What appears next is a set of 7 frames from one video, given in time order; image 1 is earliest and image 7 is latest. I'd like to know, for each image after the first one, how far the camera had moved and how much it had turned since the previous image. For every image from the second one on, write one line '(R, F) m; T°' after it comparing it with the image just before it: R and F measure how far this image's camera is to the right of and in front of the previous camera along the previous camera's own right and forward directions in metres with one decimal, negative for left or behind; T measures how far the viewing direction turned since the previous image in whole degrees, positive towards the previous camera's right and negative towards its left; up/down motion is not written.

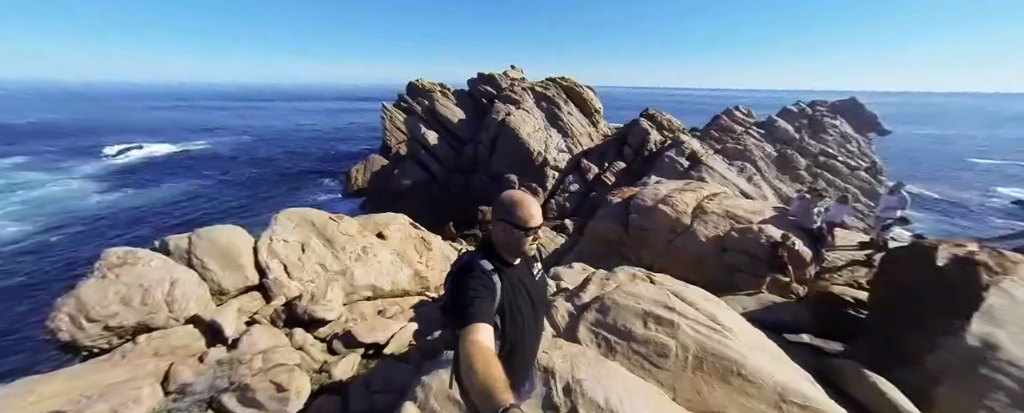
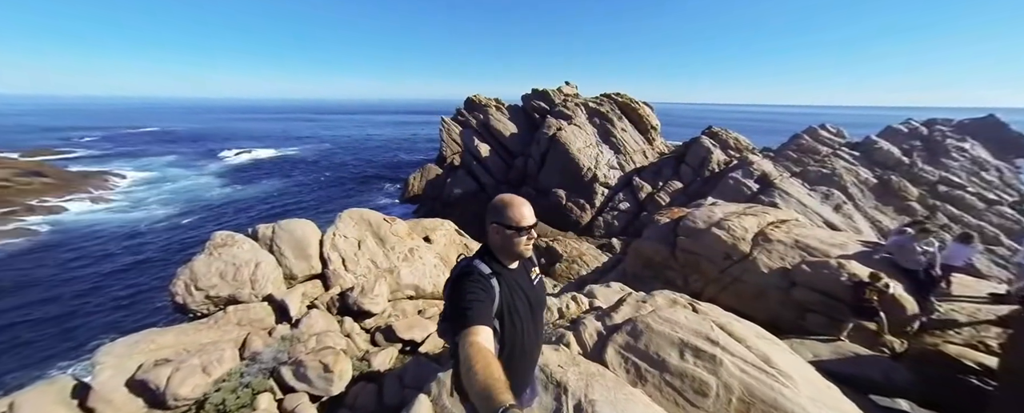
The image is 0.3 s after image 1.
(+0.4, -0.1) m; -10°
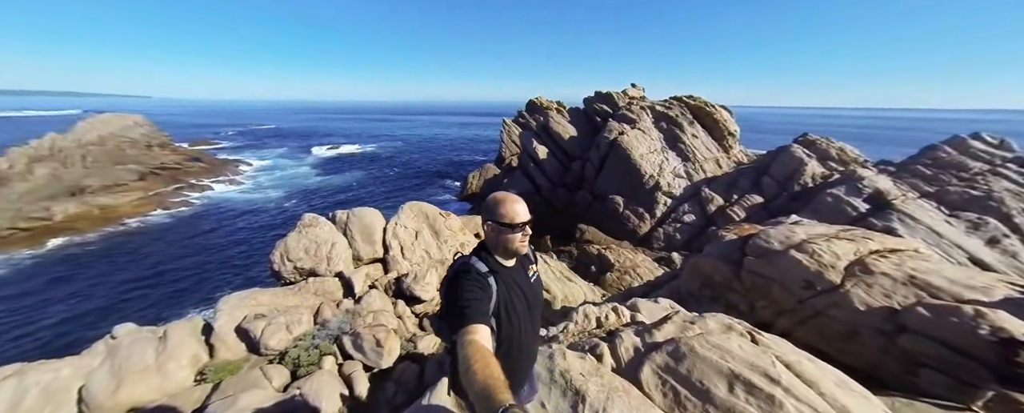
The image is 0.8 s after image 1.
(+0.5, -0.1) m; -11°
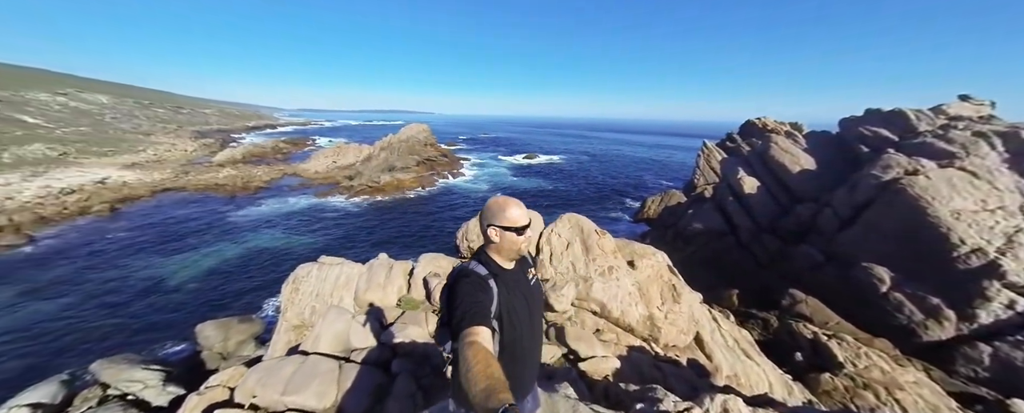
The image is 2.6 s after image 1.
(+1.4, +0.6) m; -35°
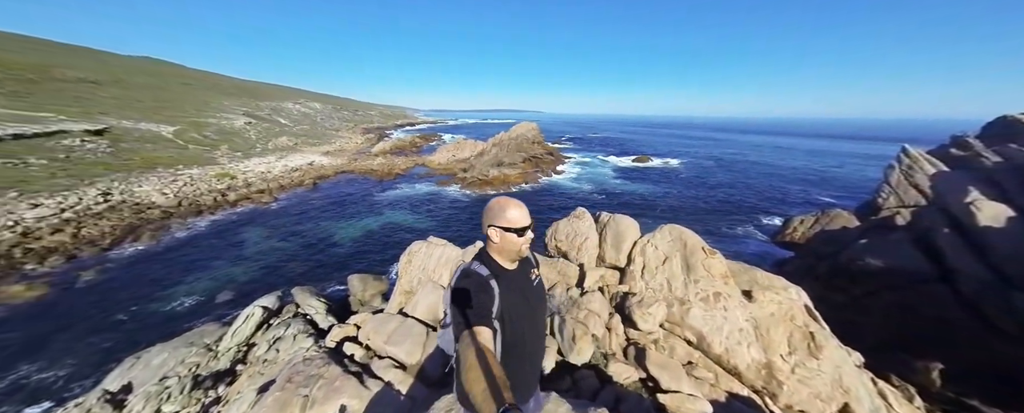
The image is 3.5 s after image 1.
(+1.0, +0.2) m; -21°
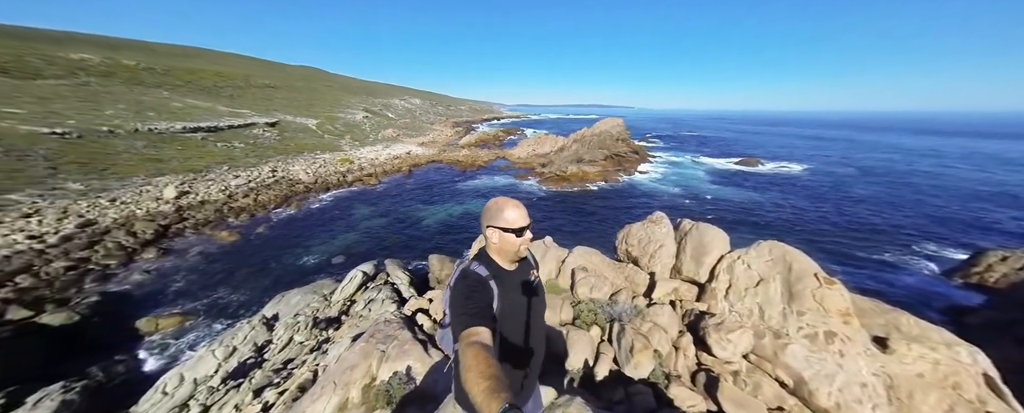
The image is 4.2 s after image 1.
(+0.7, +0.1) m; -16°
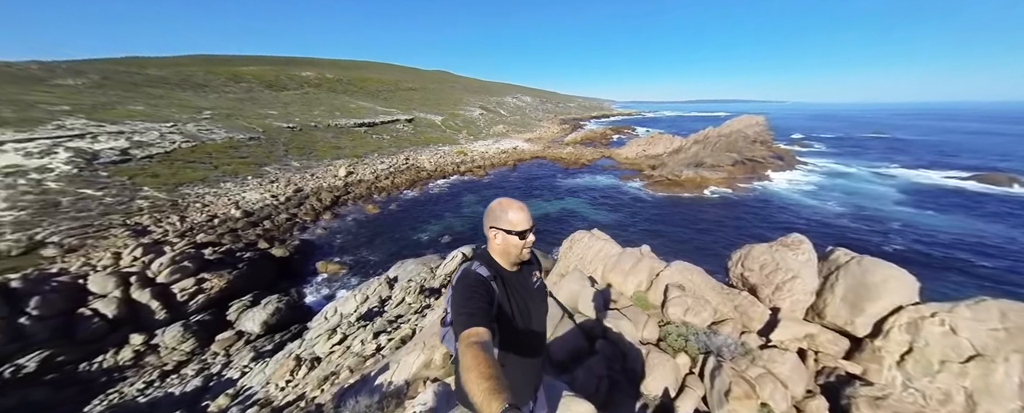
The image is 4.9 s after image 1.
(+0.8, +0.3) m; -20°
